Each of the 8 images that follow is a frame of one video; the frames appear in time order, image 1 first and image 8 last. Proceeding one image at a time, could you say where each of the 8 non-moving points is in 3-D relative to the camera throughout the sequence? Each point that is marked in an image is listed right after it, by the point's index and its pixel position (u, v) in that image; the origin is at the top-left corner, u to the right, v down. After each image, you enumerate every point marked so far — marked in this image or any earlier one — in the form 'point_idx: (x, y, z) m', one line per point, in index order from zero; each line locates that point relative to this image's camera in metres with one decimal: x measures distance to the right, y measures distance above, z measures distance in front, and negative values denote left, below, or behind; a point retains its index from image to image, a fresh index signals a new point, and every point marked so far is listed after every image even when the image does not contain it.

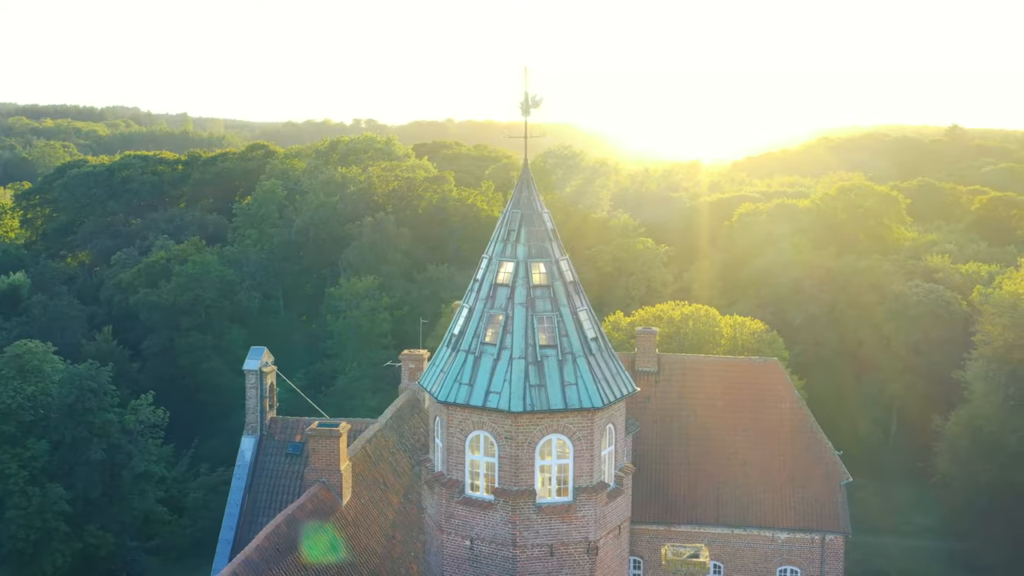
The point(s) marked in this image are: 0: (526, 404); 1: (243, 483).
0: (+0.1, -1.3, +12.4) m
1: (-4.5, -3.2, +18.8) m
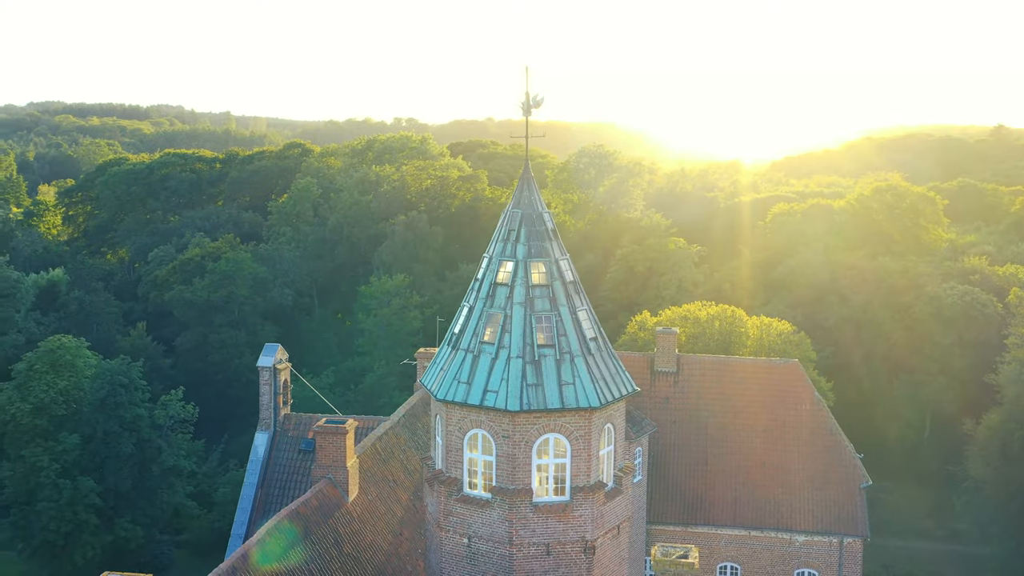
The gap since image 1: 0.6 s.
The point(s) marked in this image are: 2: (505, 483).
0: (+0.1, -1.3, +12.5) m
1: (-4.3, -3.2, +19.0) m
2: (-0.1, -2.2, +12.7) m
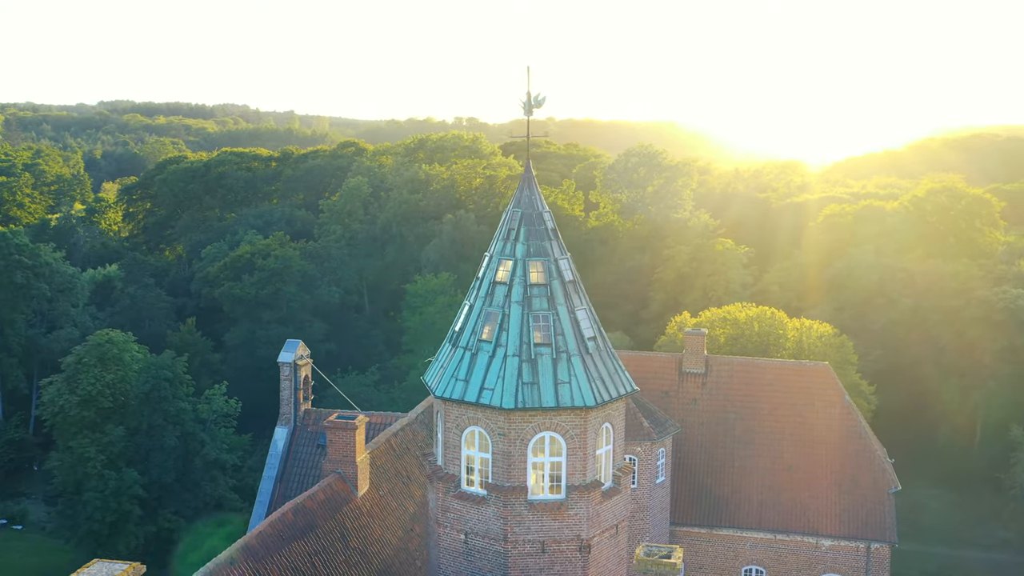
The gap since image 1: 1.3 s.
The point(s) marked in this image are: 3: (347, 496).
0: (+0.1, -1.3, +12.5) m
1: (-4.0, -3.1, +19.3) m
2: (-0.1, -2.1, +12.8) m
3: (-2.3, -2.9, +15.7) m
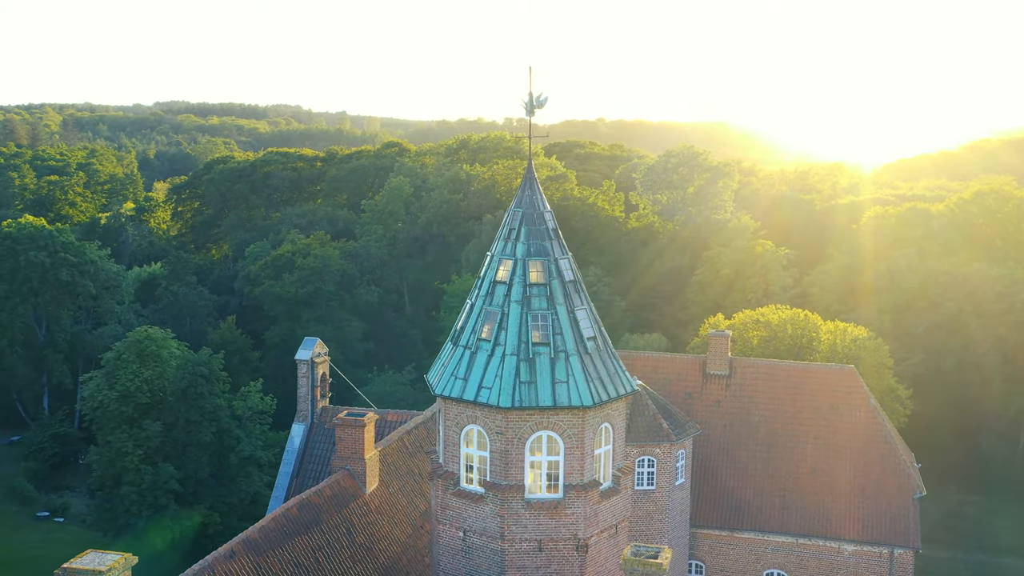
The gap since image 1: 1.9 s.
0: (0.0, -1.2, +12.6) m
1: (-3.8, -3.1, +19.5) m
2: (-0.2, -2.1, +12.9) m
3: (-2.2, -2.8, +15.9) m
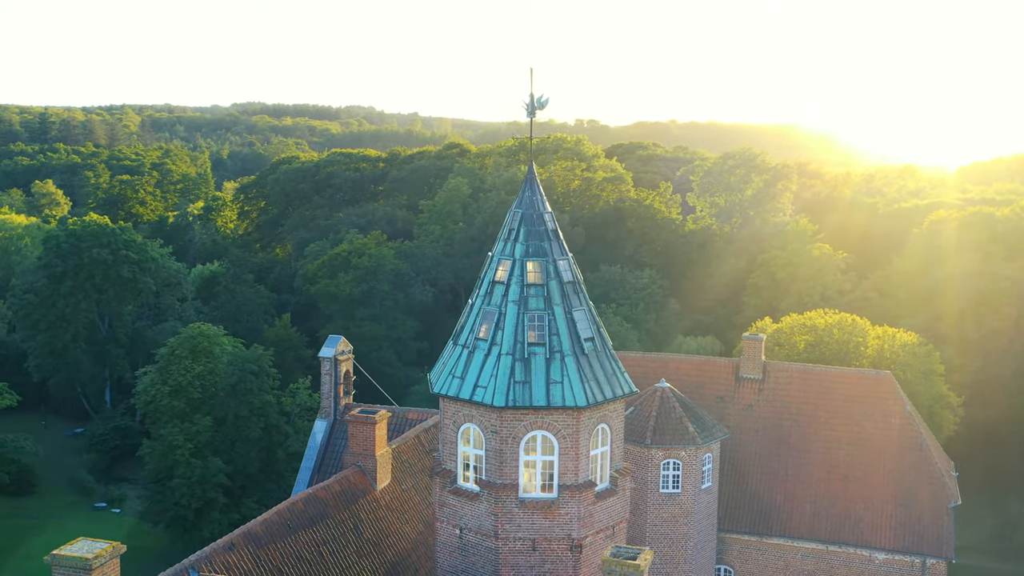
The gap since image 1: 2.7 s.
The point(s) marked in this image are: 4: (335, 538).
0: (0.0, -1.2, +12.7) m
1: (-3.4, -3.1, +19.8) m
2: (-0.2, -2.1, +12.9) m
3: (-2.1, -2.8, +16.1) m
4: (-2.3, -3.2, +14.7) m
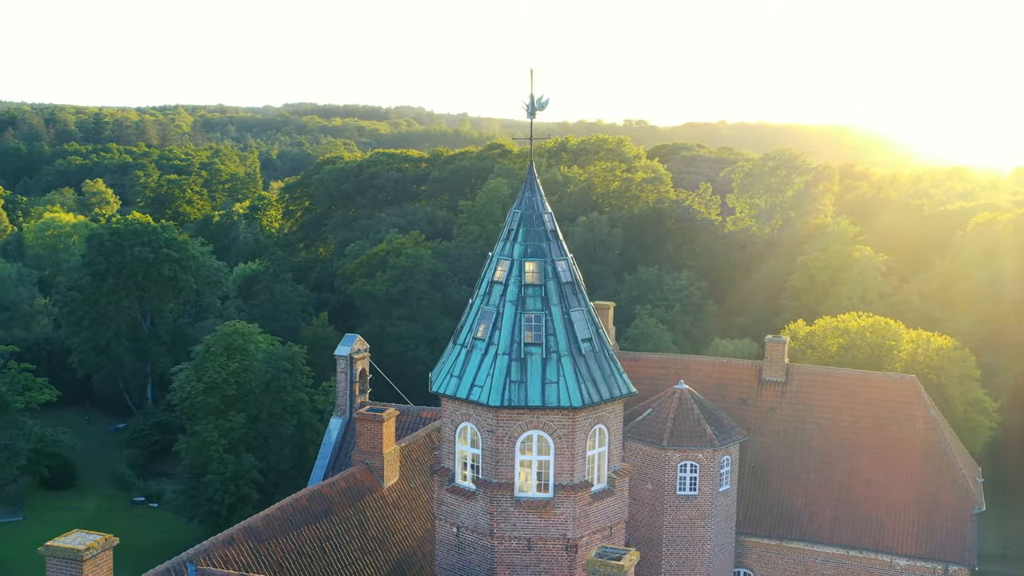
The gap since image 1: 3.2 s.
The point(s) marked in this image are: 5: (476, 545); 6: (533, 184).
0: (-0.1, -1.2, +12.7) m
1: (-3.2, -3.0, +20.0) m
2: (-0.3, -2.1, +13.0) m
3: (-2.0, -2.8, +16.2) m
4: (-2.3, -3.2, +14.9) m
5: (-0.4, -3.0, +13.2) m
6: (+0.3, +1.2, +13.5) m
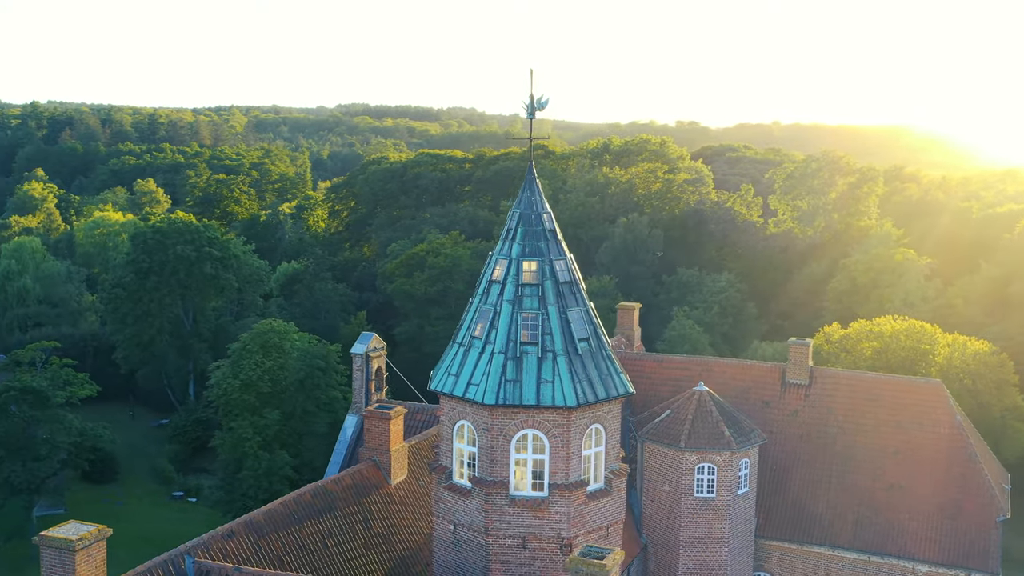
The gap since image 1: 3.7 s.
0: (-0.1, -1.2, +12.8) m
1: (-2.9, -3.0, +20.2) m
2: (-0.3, -2.1, +13.1) m
3: (-1.9, -2.8, +16.3) m
4: (-2.2, -3.2, +15.0) m
5: (-0.5, -3.0, +13.3) m
6: (+0.3, +1.2, +13.5) m
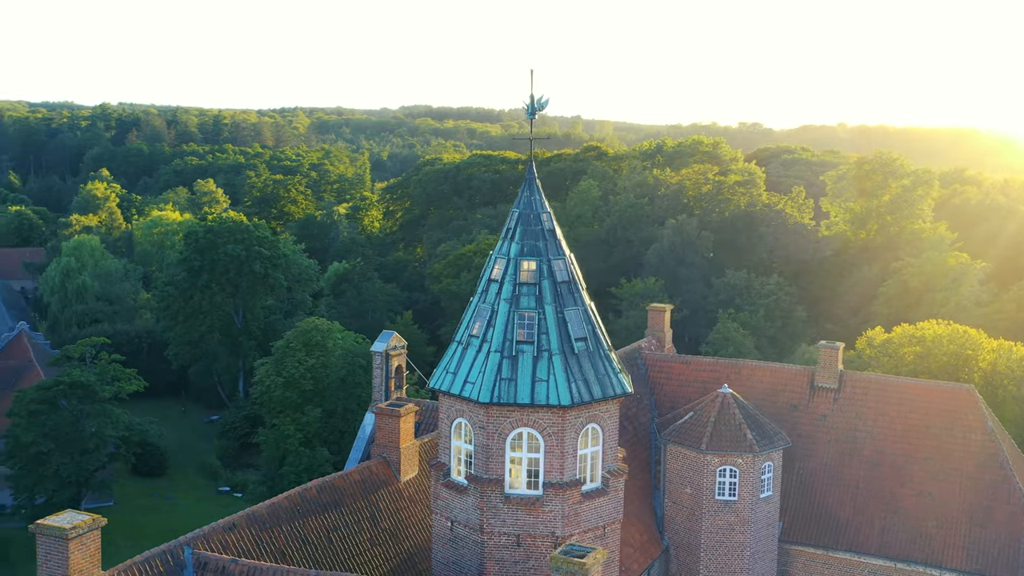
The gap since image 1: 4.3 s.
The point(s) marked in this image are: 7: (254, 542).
0: (-0.2, -1.2, +12.9) m
1: (-2.6, -3.0, +20.4) m
2: (-0.4, -2.1, +13.2) m
3: (-1.8, -2.8, +16.5) m
4: (-2.2, -3.2, +15.2) m
5: (-0.5, -3.0, +13.3) m
6: (+0.3, +1.2, +13.5) m
7: (-3.1, -3.1, +13.8) m
